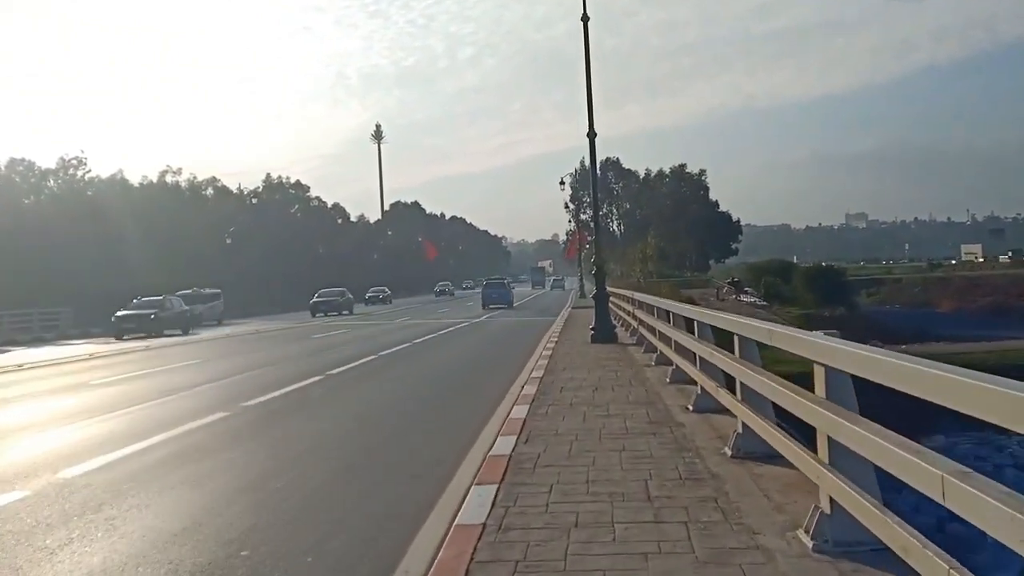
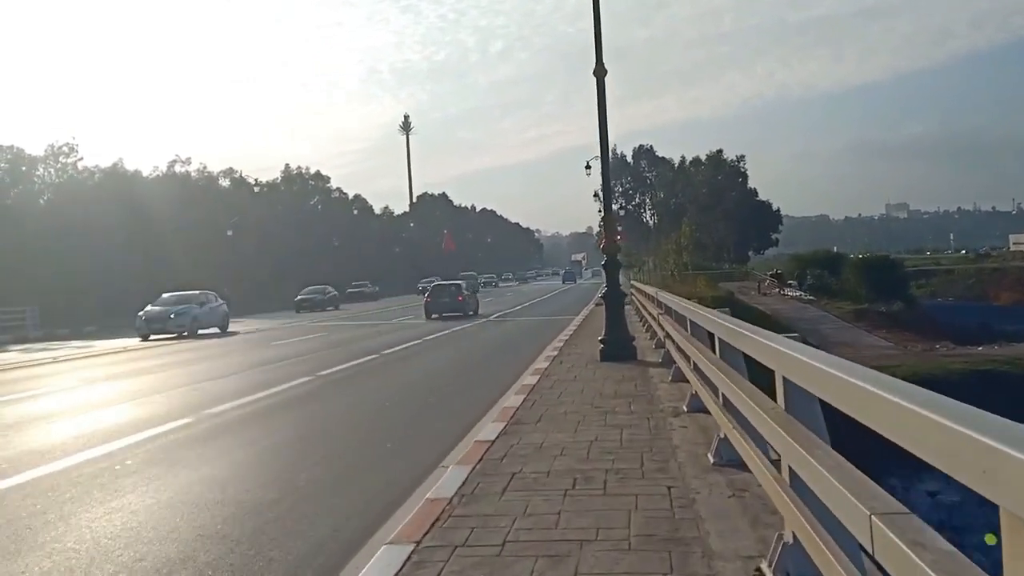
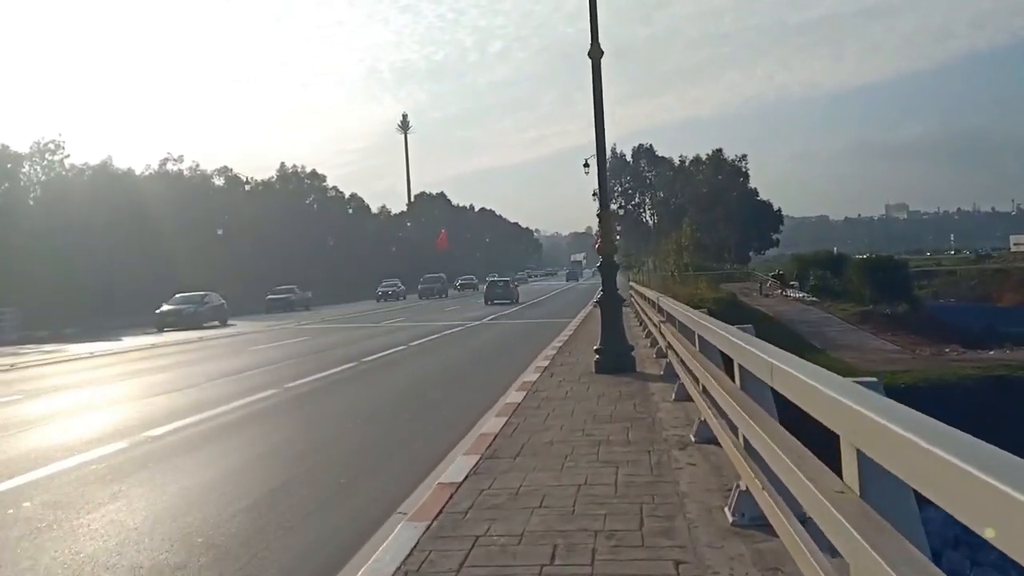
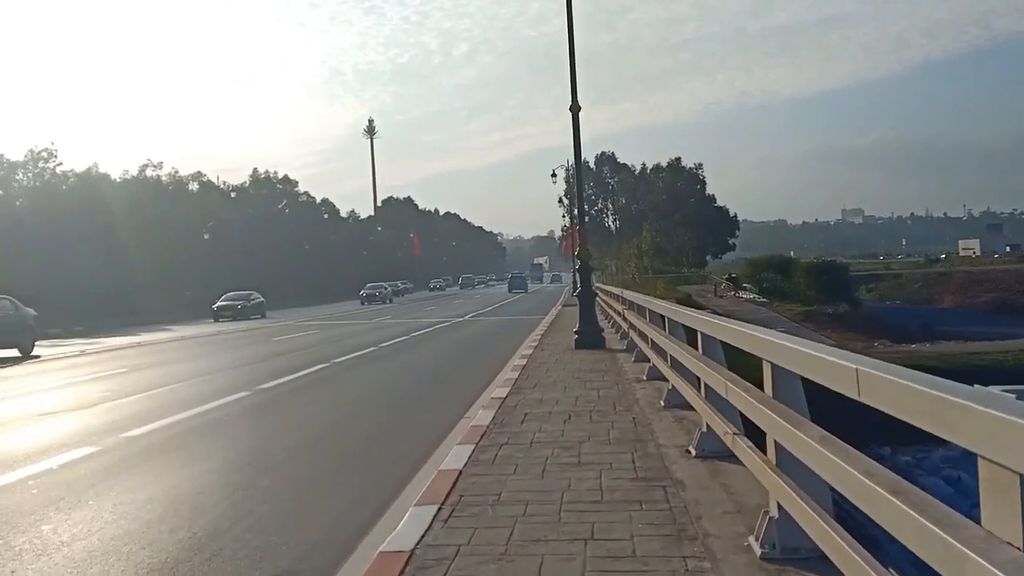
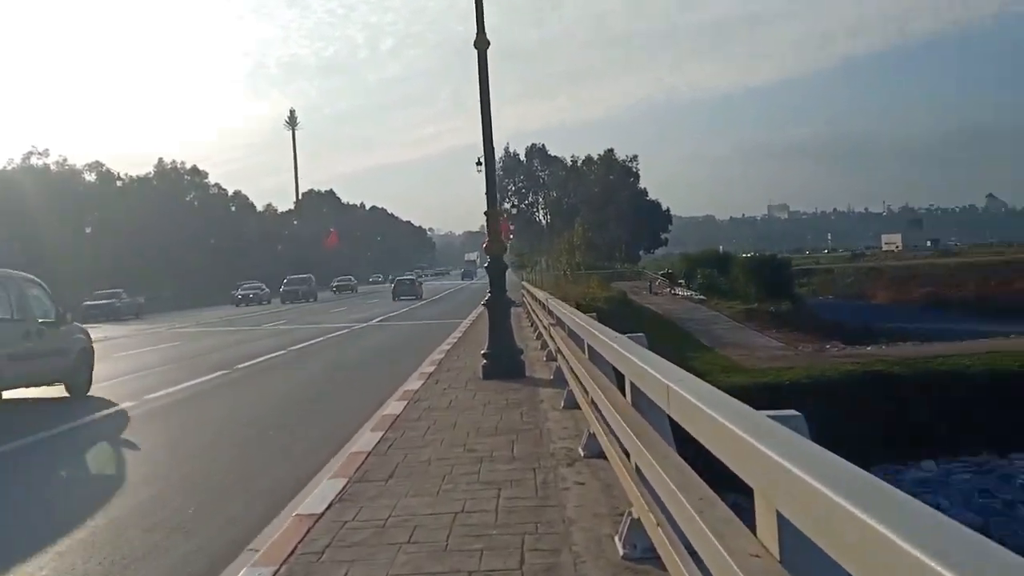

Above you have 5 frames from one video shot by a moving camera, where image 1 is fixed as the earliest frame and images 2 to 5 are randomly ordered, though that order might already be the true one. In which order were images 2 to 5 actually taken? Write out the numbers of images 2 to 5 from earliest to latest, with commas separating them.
4, 2, 3, 5
